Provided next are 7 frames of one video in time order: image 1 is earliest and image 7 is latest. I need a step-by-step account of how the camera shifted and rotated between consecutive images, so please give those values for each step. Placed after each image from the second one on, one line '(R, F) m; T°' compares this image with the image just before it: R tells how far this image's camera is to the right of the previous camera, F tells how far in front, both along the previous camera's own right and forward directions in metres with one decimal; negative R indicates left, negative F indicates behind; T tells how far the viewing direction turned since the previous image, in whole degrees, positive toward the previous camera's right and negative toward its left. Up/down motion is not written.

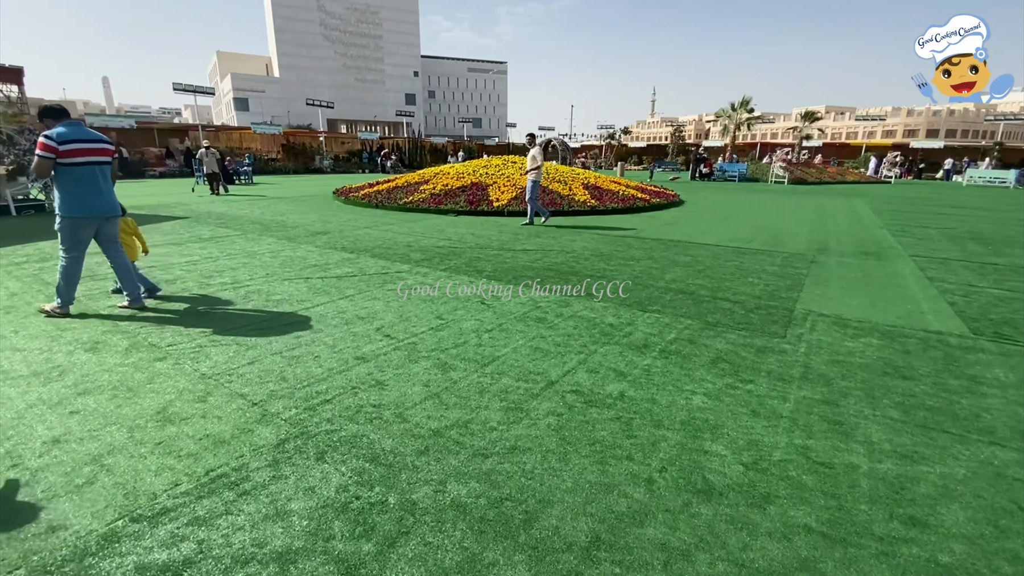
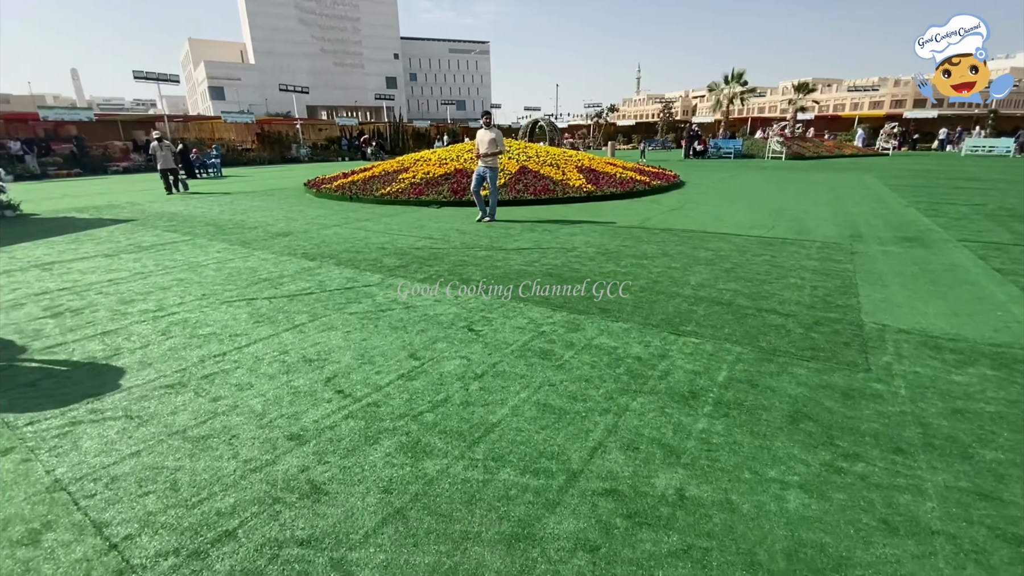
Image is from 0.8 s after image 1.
(0.0, +1.0) m; +1°
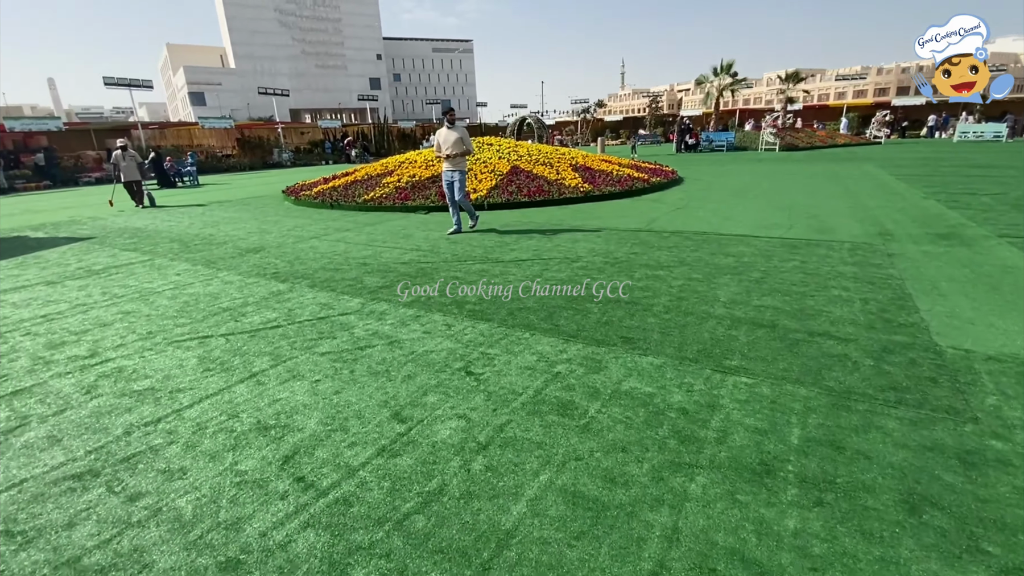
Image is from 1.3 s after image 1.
(-0.1, +0.6) m; +1°
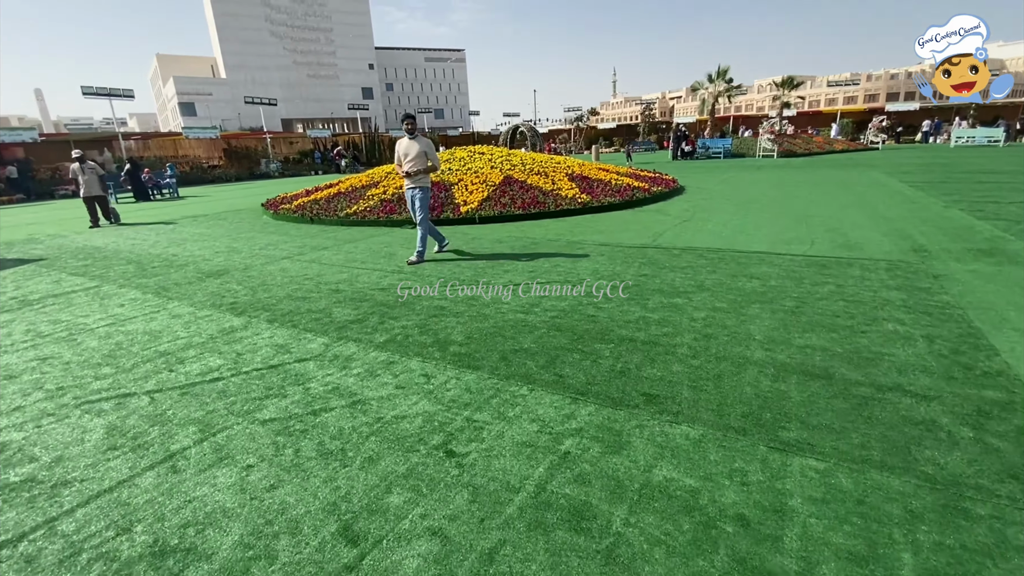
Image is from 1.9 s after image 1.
(0.0, +0.6) m; +1°
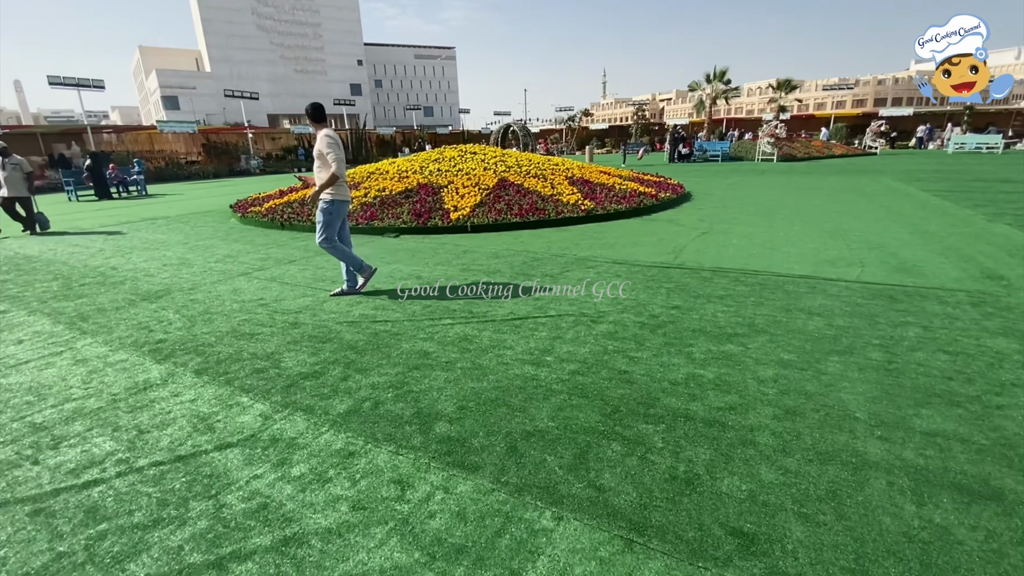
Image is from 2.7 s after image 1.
(-0.1, +0.9) m; +1°
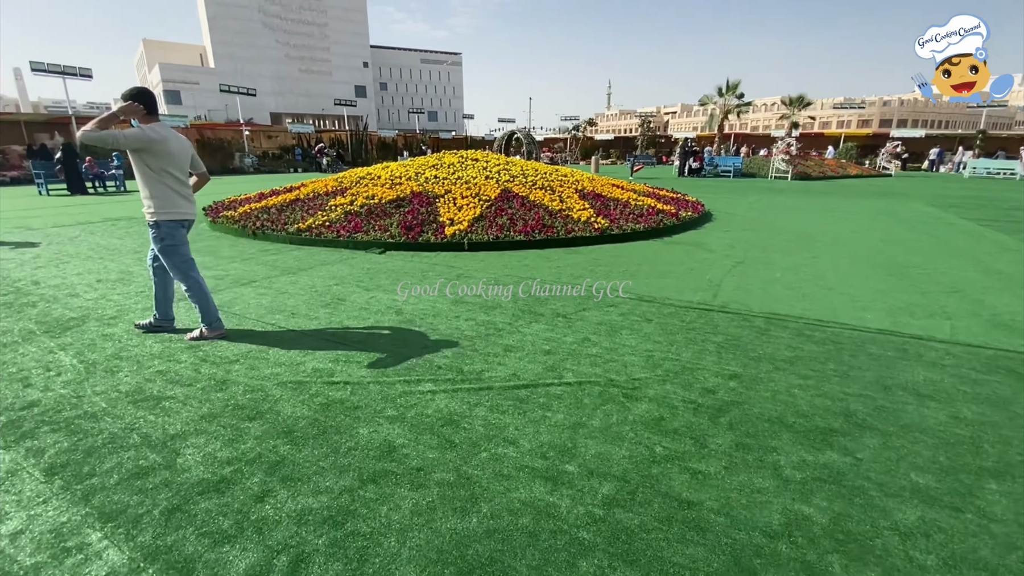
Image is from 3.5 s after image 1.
(-0.1, +0.9) m; 0°
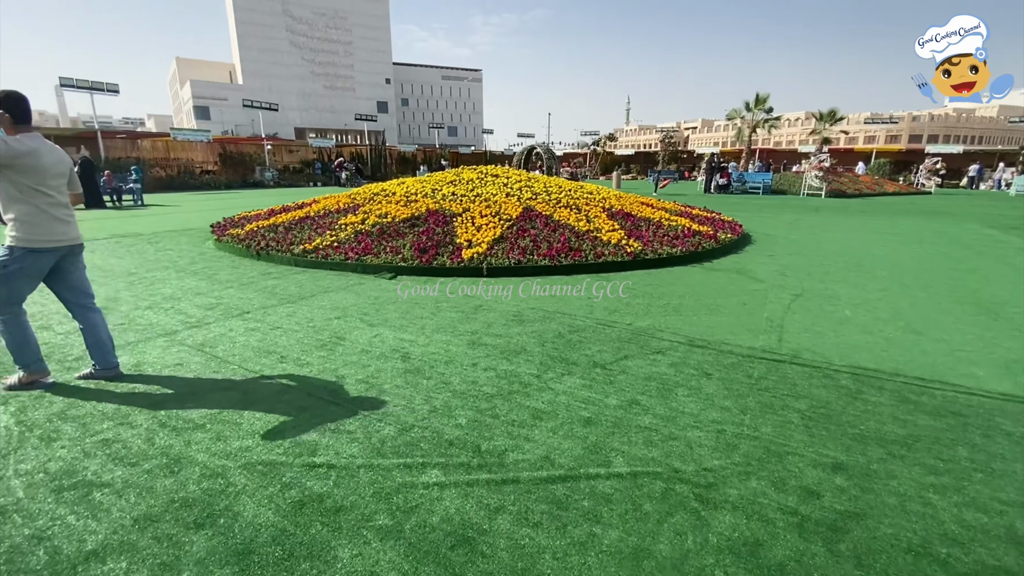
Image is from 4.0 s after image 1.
(-0.1, +0.6) m; -2°
